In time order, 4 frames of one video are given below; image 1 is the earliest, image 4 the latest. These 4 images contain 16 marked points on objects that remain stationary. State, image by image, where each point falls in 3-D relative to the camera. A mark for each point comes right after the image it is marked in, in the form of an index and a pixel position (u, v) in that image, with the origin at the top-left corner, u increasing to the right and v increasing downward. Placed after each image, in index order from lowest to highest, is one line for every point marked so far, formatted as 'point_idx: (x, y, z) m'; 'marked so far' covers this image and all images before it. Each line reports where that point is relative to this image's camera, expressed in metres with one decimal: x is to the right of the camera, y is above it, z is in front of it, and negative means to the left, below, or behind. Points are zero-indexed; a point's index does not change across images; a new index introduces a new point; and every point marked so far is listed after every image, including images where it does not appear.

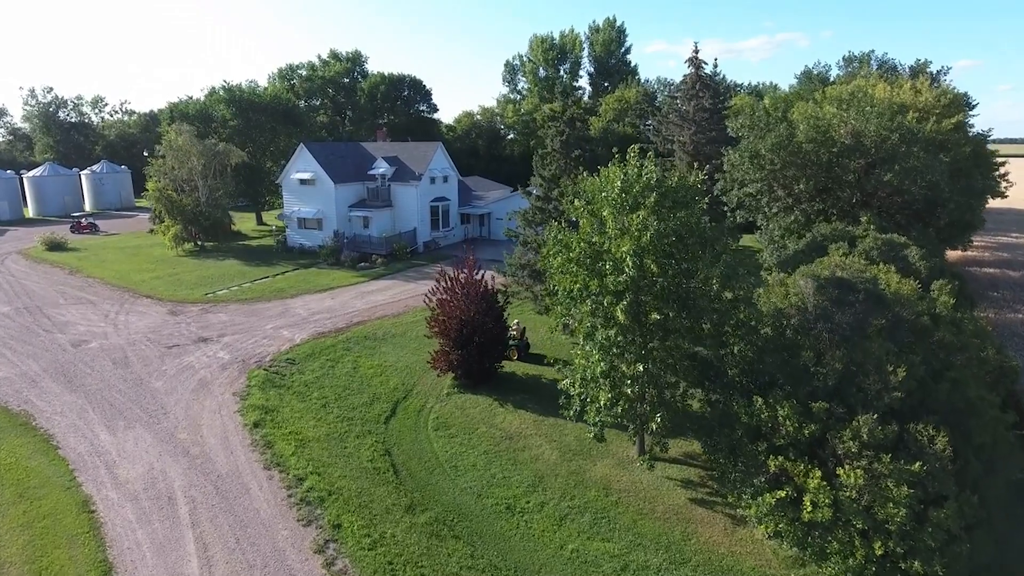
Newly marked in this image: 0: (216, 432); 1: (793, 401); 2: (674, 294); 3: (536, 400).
0: (-7.9, -3.9, +16.2) m
1: (+5.5, -2.2, +11.9) m
2: (+3.7, -0.2, +13.5) m
3: (+0.8, -3.6, +19.1) m
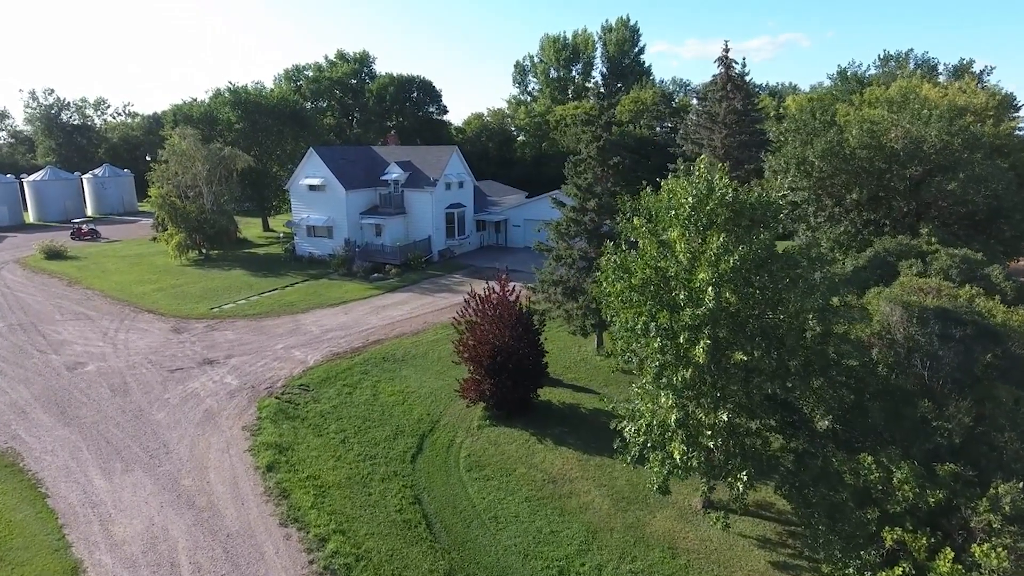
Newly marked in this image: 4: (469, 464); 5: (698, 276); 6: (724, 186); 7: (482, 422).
0: (-6.8, -4.5, +14.4) m
1: (+6.6, -2.9, +10.0) m
2: (+4.7, -0.8, +11.6) m
3: (+1.9, -4.2, +17.2) m
4: (-1.1, -4.7, +16.0) m
5: (+3.5, +0.2, +11.3) m
6: (+4.1, +2.0, +11.8) m
7: (-0.9, -4.0, +17.8) m
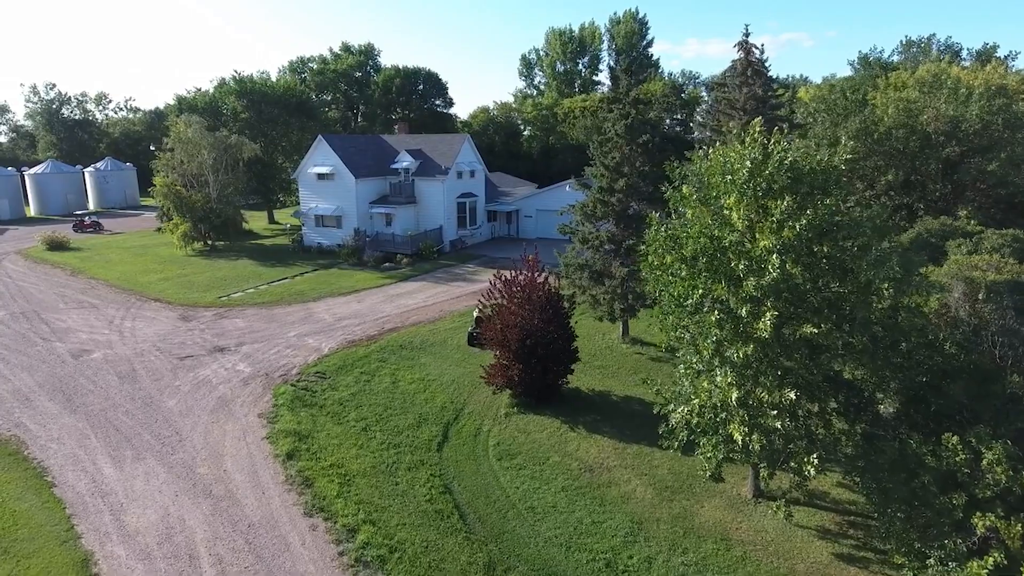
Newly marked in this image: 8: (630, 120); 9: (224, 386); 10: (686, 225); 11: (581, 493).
0: (-6.0, -4.0, +13.5) m
1: (+7.4, -2.3, +9.1) m
2: (+5.6, -0.2, +10.8) m
3: (+2.7, -3.7, +16.3) m
4: (-0.3, -4.1, +15.1) m
5: (+4.3, +0.8, +10.4) m
6: (+4.9, +2.5, +10.9) m
7: (-0.1, -3.4, +17.0) m
8: (+3.9, +5.5, +19.8) m
9: (-8.5, -2.9, +17.9) m
10: (+3.4, +1.3, +11.9) m
11: (+1.5, -4.6, +13.4) m
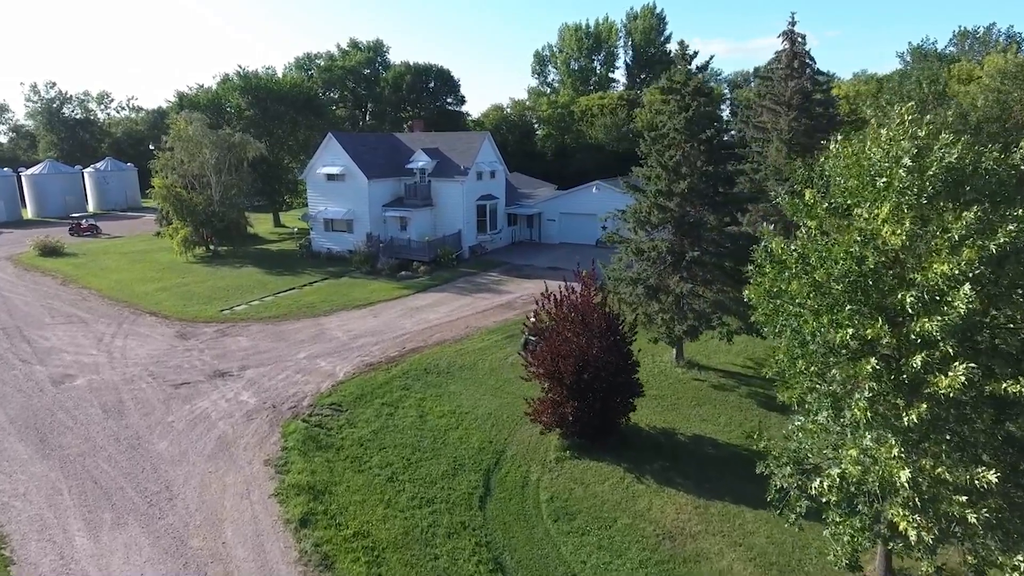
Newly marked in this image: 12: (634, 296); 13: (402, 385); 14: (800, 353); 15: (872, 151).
0: (-4.8, -4.5, +10.9) m
1: (+8.6, -2.8, +6.5) m
2: (+6.7, -0.8, +8.1) m
3: (+3.9, -4.2, +13.7) m
4: (+0.9, -4.6, +12.5) m
5: (+5.5, +0.3, +7.8) m
6: (+6.1, +2.0, +8.3) m
7: (+1.2, -4.0, +14.4) m
8: (+5.1, +5.0, +17.2) m
9: (-7.3, -3.4, +15.3) m
10: (+4.6, +0.7, +9.3) m
11: (+2.7, -5.1, +10.8) m
12: (+3.6, -0.3, +18.2) m
13: (-3.3, -2.9, +17.8) m
14: (+4.4, -1.0, +9.3) m
15: (+5.3, +2.1, +8.9) m
